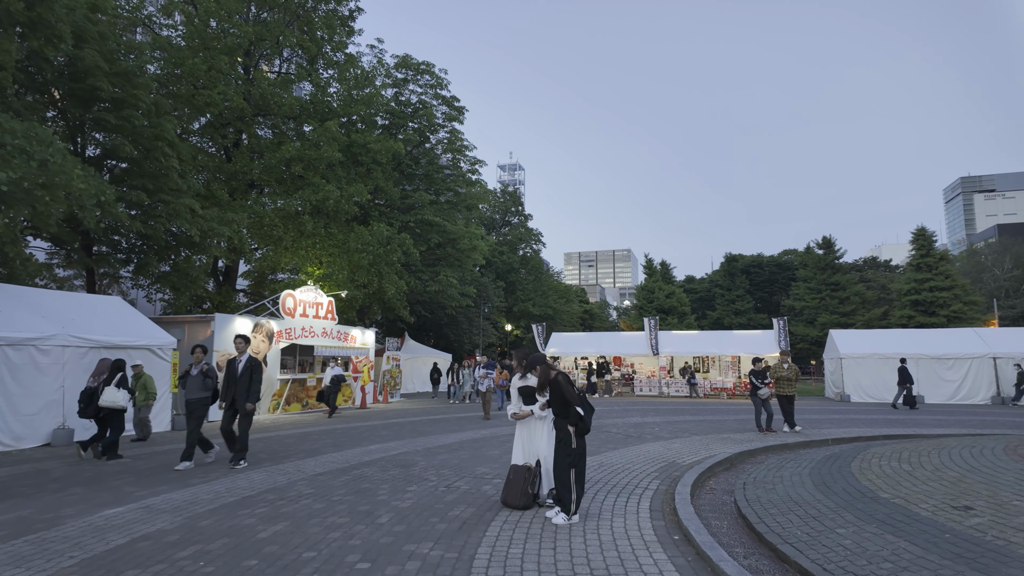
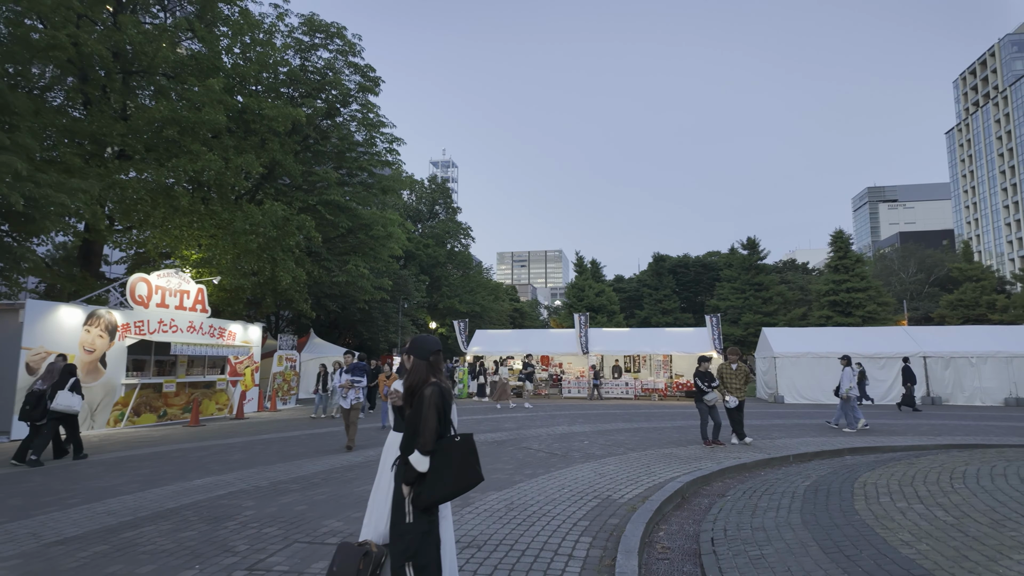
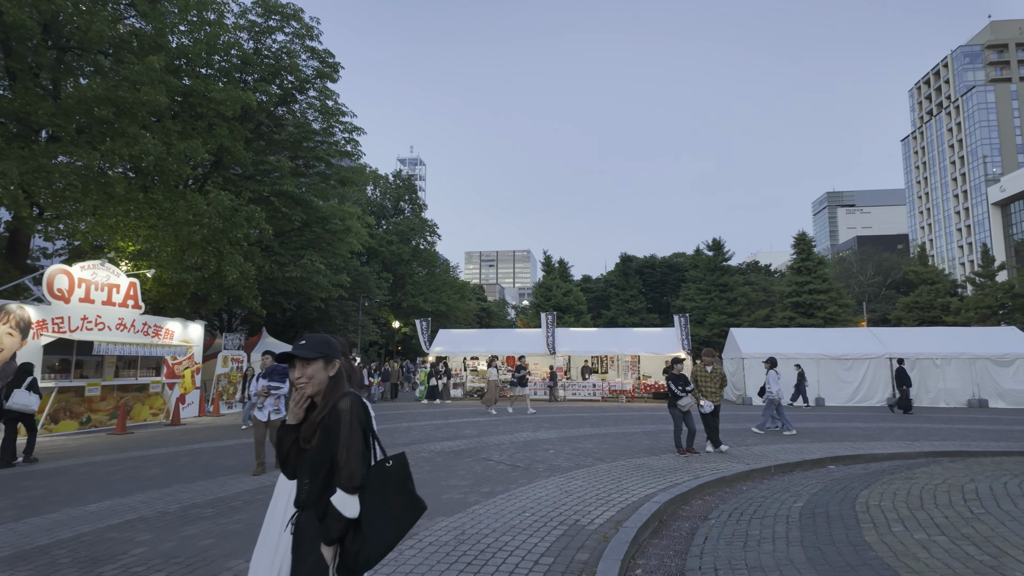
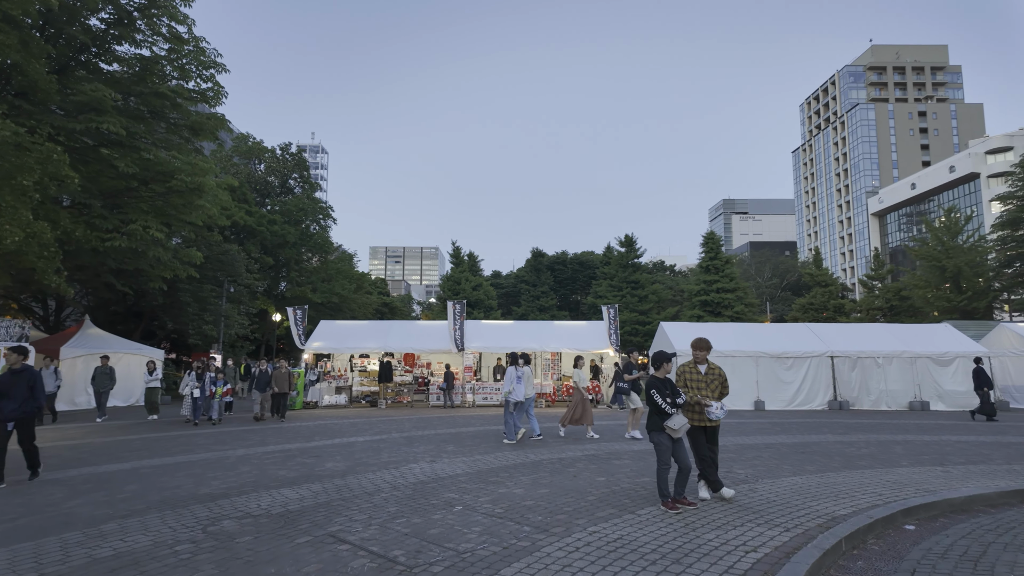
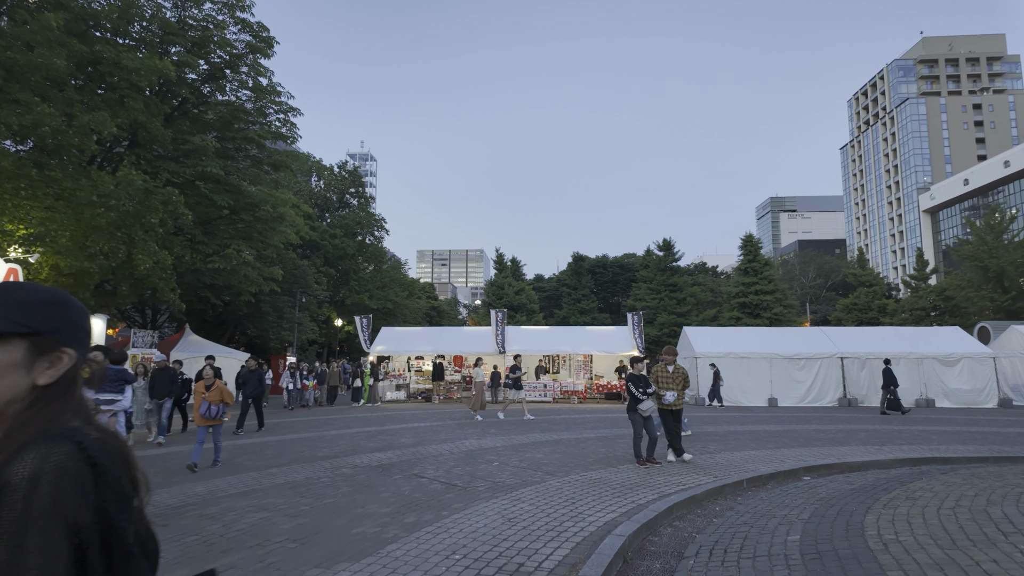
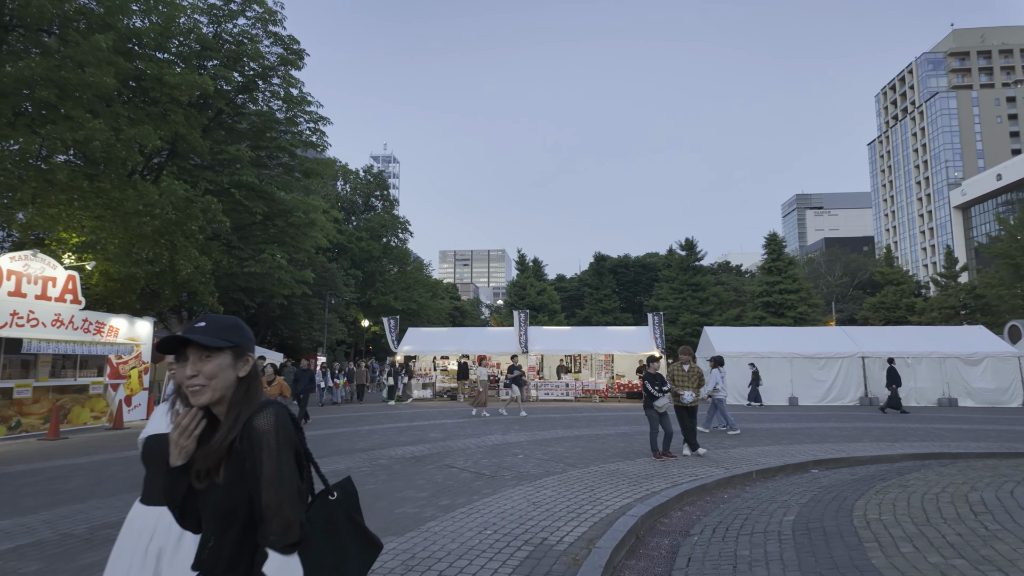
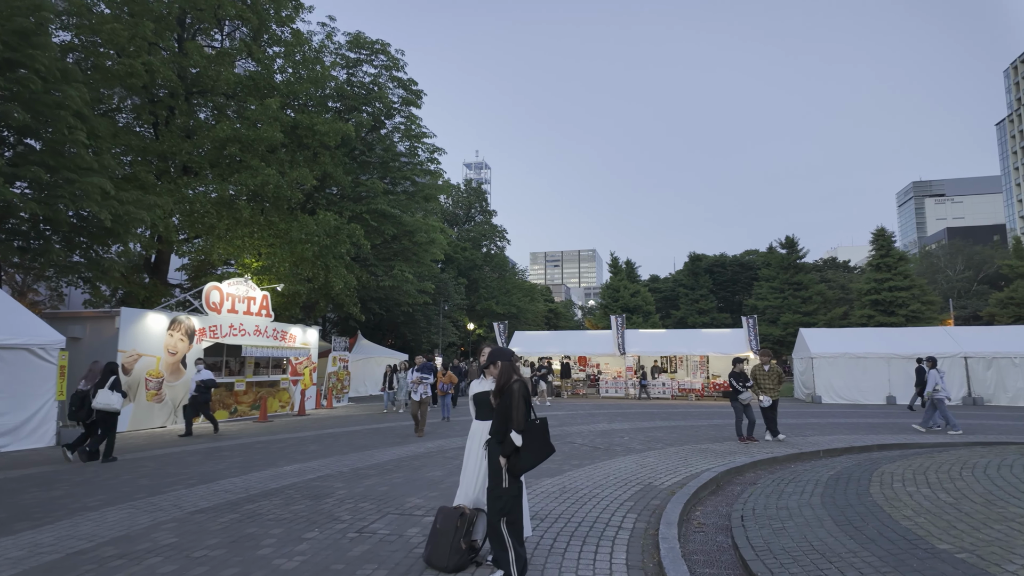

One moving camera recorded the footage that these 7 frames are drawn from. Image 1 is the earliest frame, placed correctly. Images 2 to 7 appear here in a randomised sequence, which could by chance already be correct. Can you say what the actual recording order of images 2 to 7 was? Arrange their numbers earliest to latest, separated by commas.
7, 2, 3, 6, 5, 4
